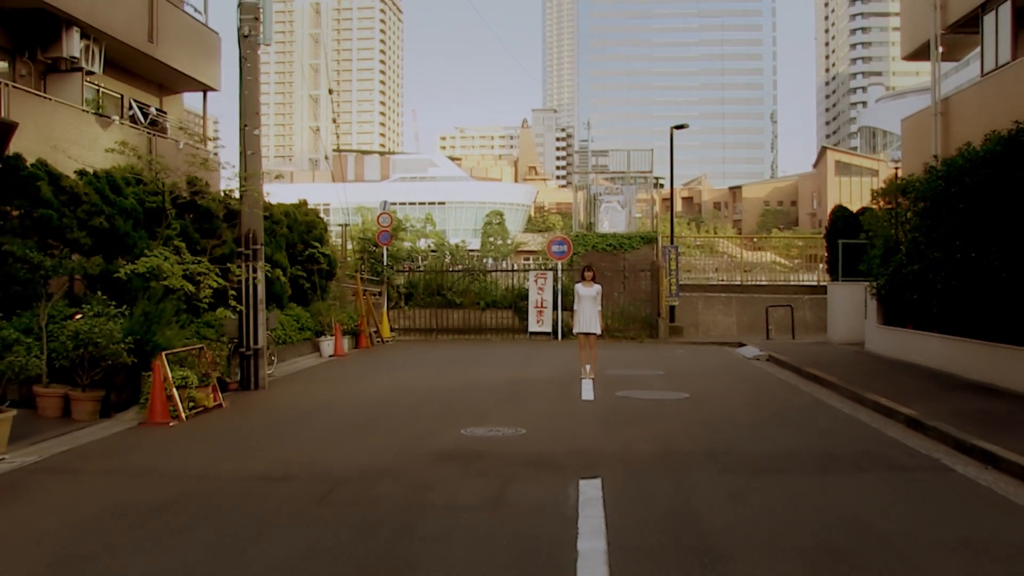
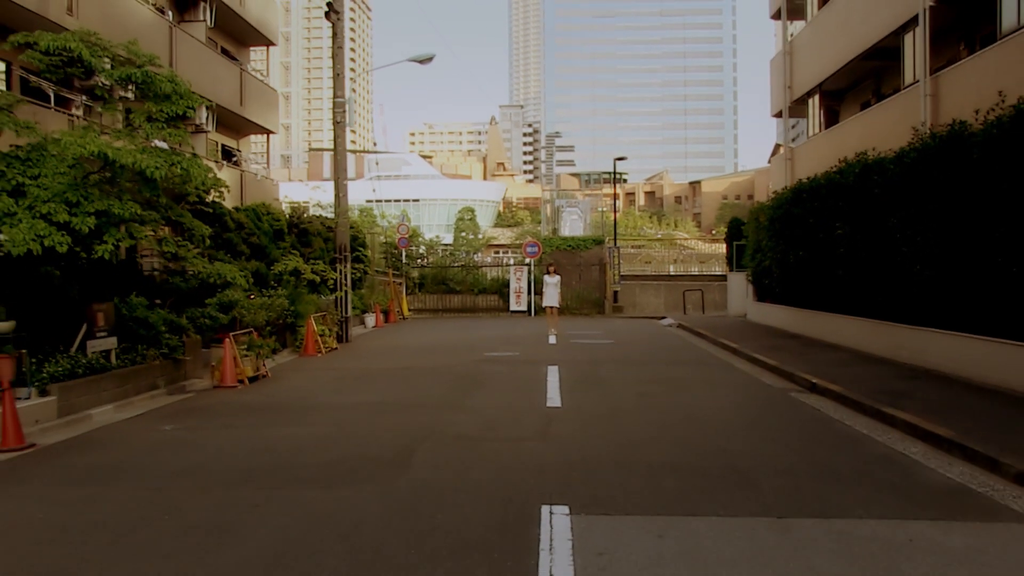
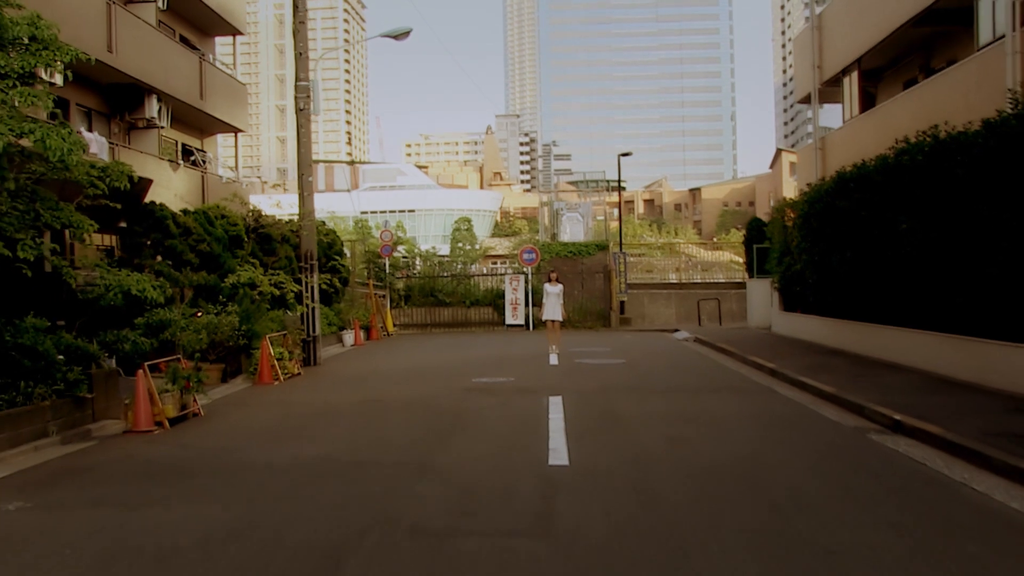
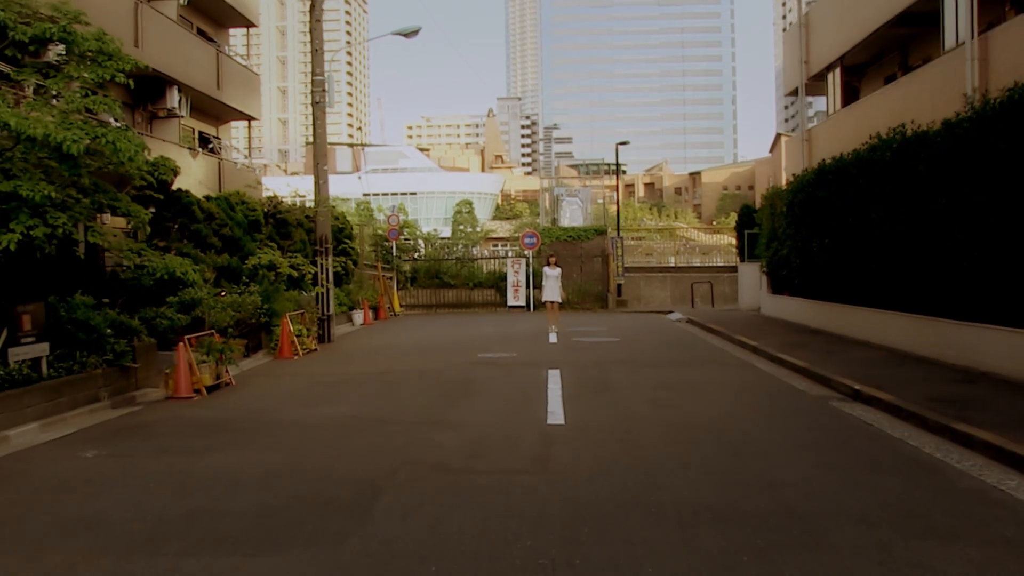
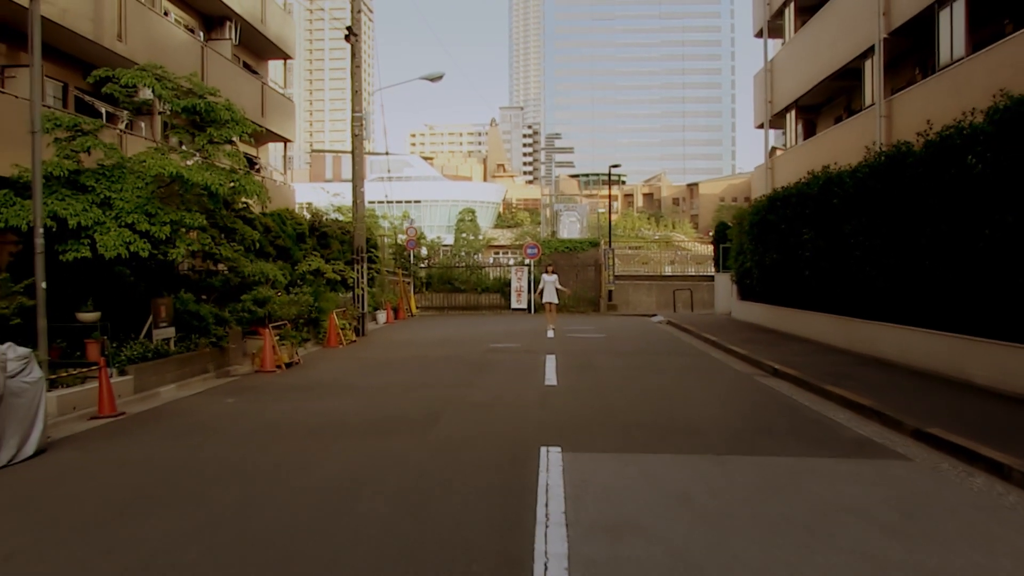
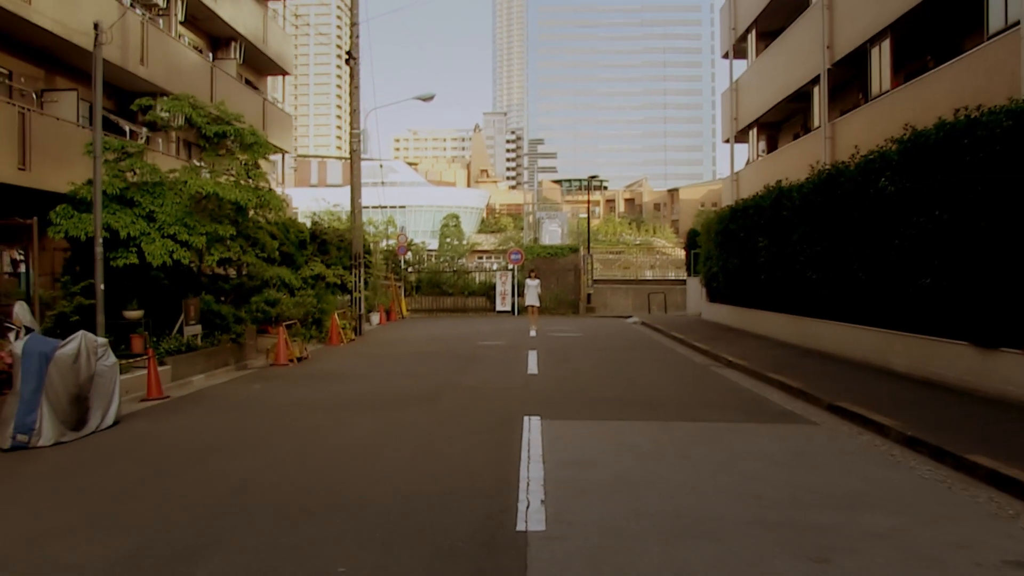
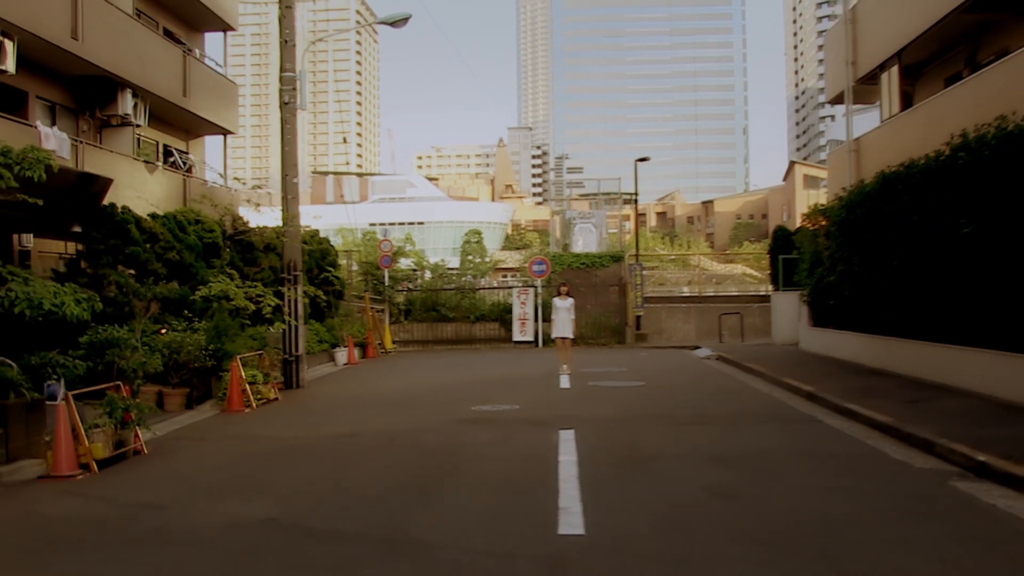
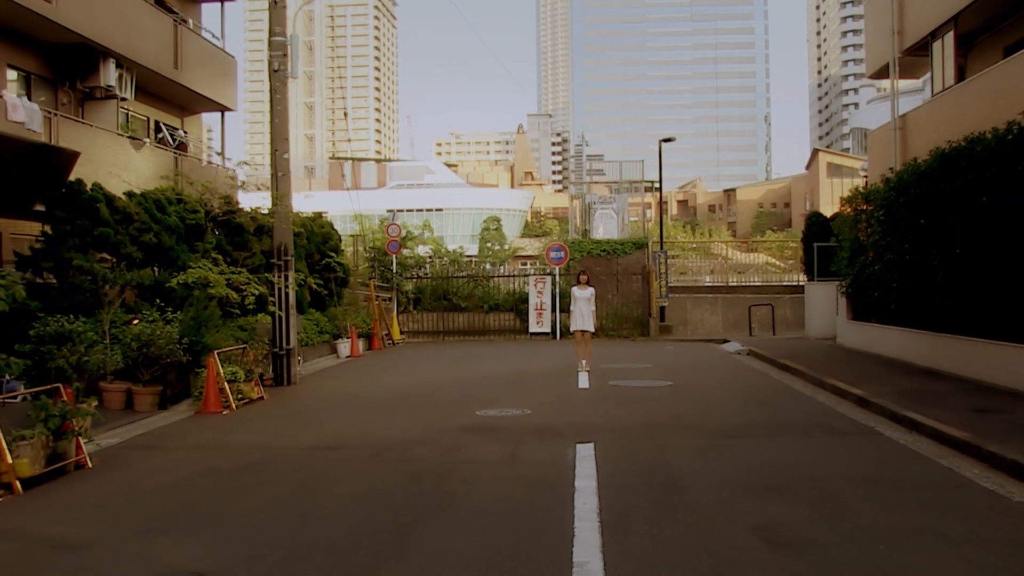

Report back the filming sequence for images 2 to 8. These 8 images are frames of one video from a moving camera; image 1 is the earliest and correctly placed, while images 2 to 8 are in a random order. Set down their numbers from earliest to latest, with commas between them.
8, 7, 3, 4, 2, 5, 6
